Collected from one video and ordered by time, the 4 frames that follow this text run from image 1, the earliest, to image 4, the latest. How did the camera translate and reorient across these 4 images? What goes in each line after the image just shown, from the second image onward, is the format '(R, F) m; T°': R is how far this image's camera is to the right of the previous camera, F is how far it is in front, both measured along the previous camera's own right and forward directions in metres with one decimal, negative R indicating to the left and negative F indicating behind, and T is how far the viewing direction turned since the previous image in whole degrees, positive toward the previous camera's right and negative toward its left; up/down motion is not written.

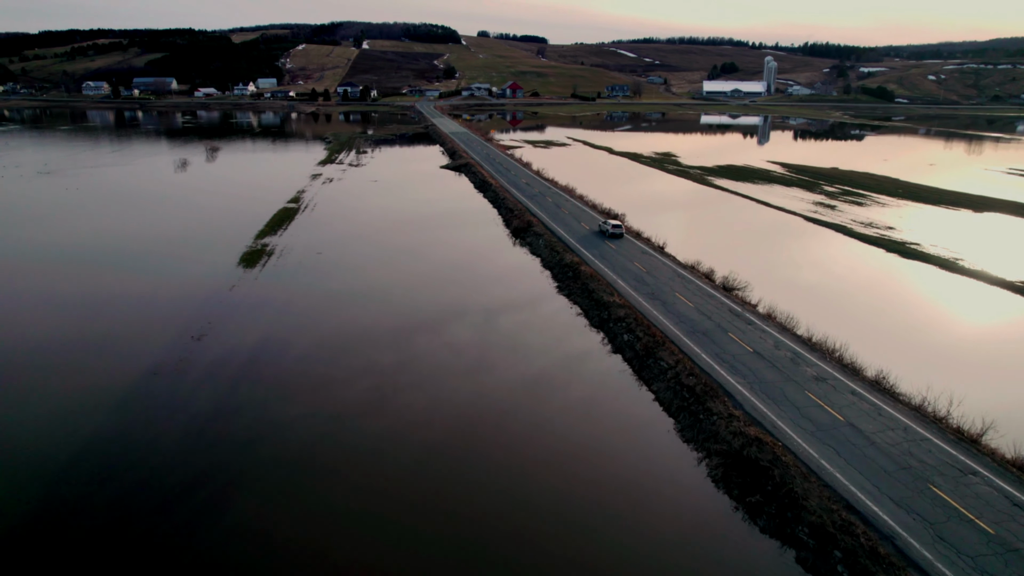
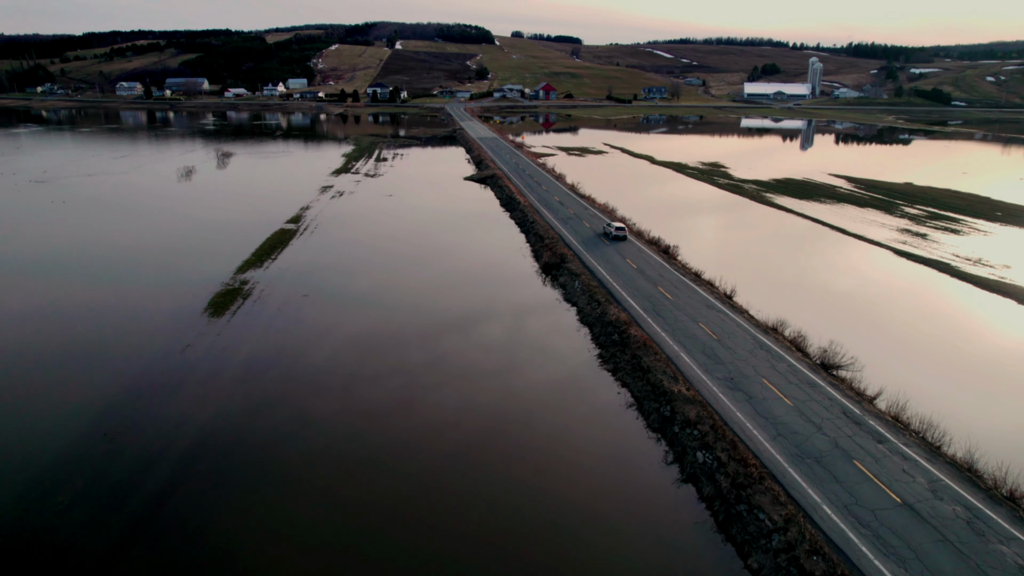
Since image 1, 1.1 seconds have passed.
(0.0, +2.1) m; -3°
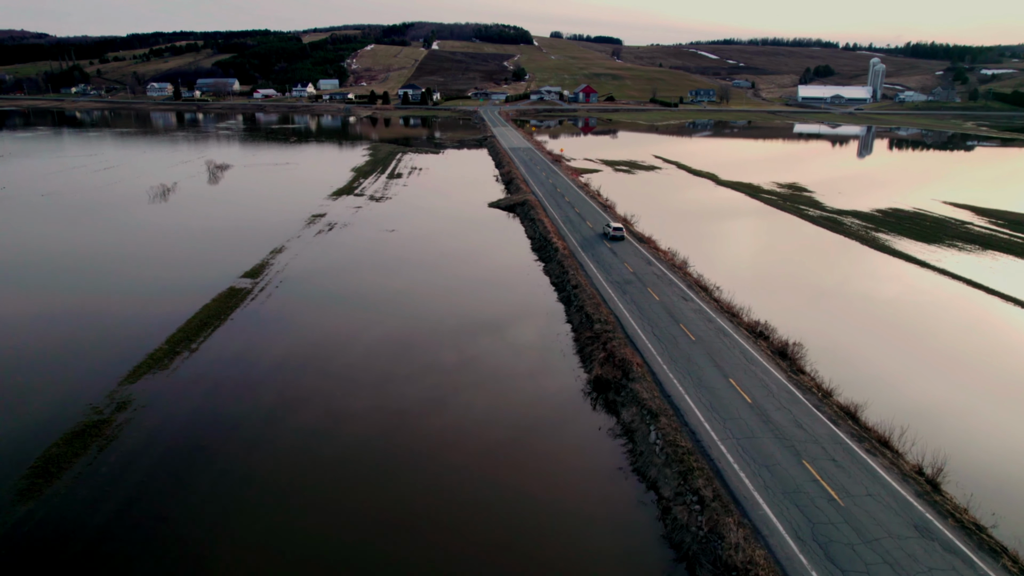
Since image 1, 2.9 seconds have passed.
(0.0, +3.6) m; -4°
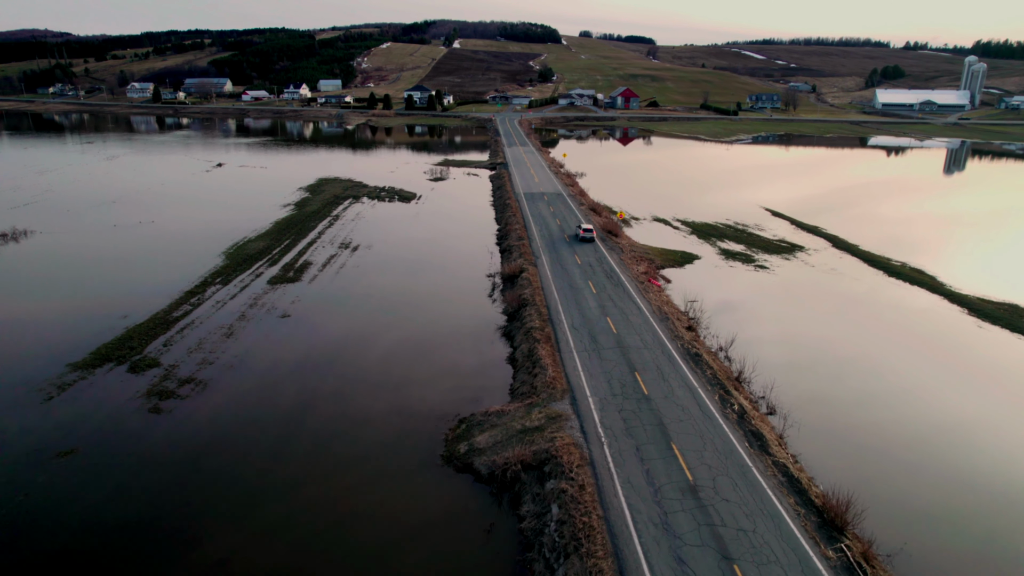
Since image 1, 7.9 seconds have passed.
(+0.2, +10.2) m; -3°
